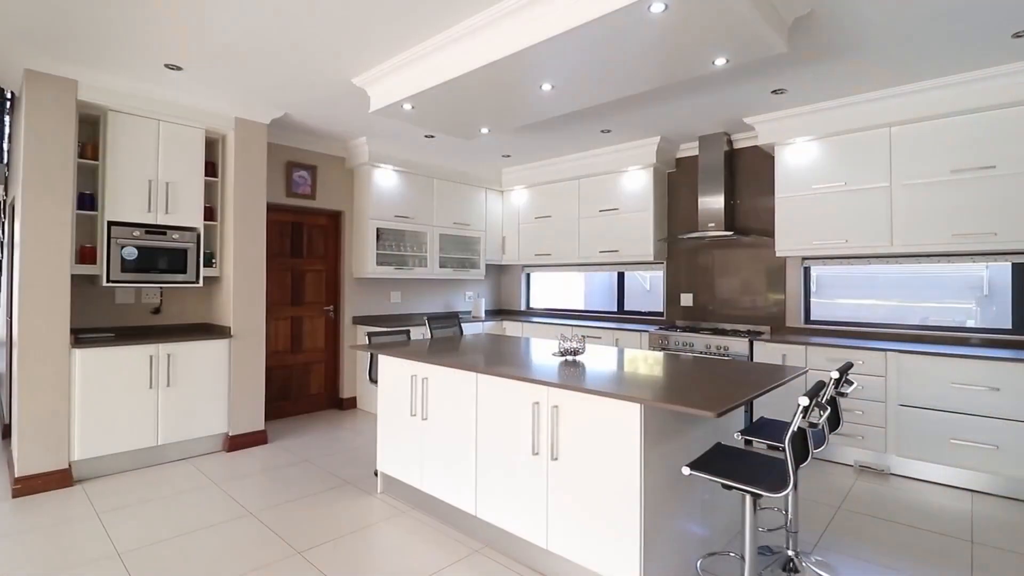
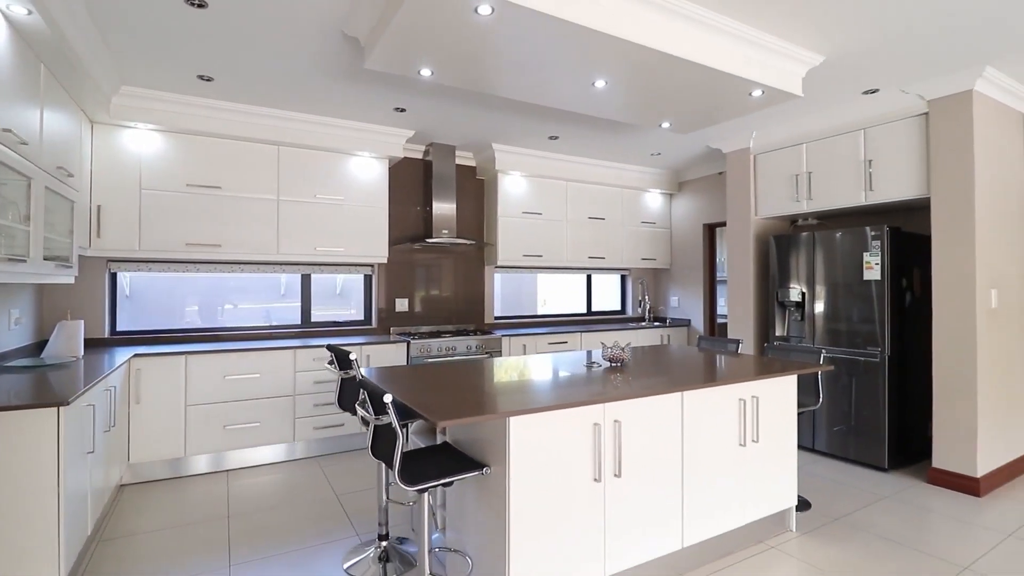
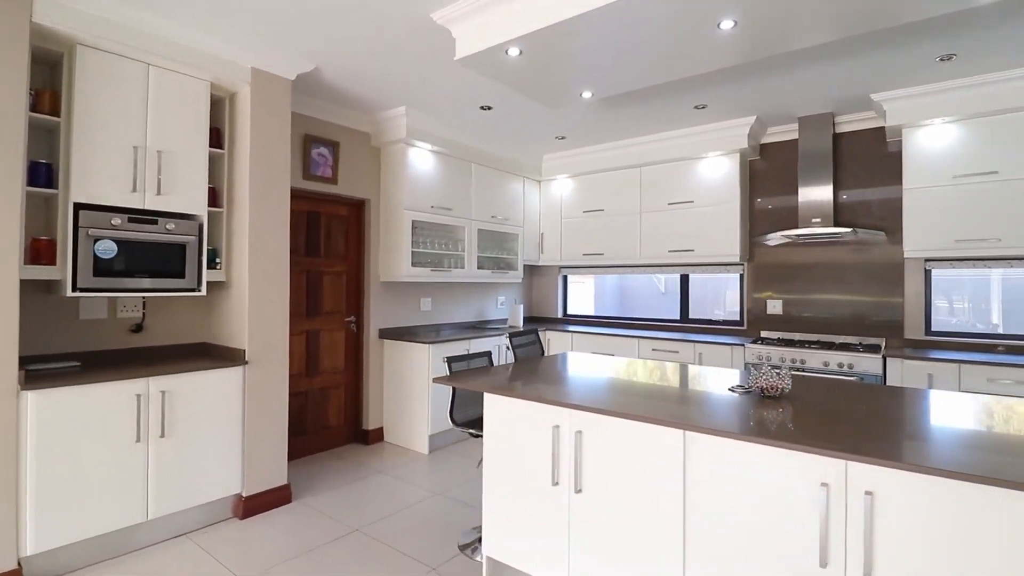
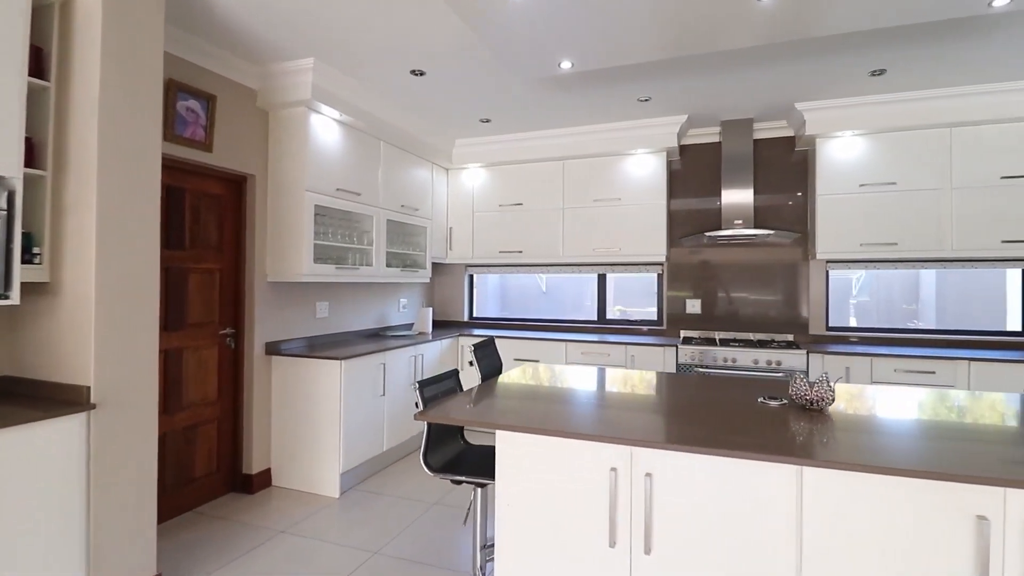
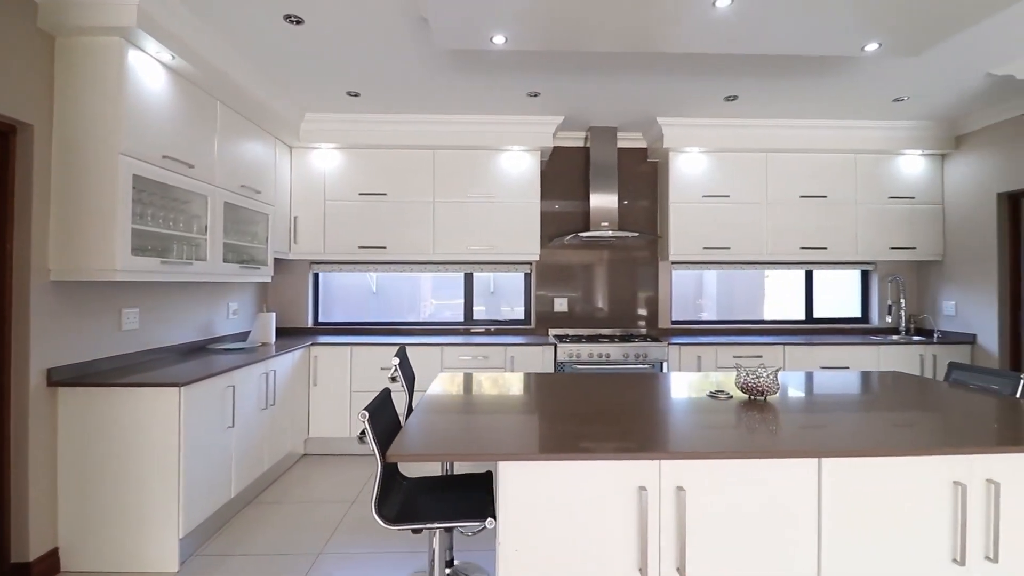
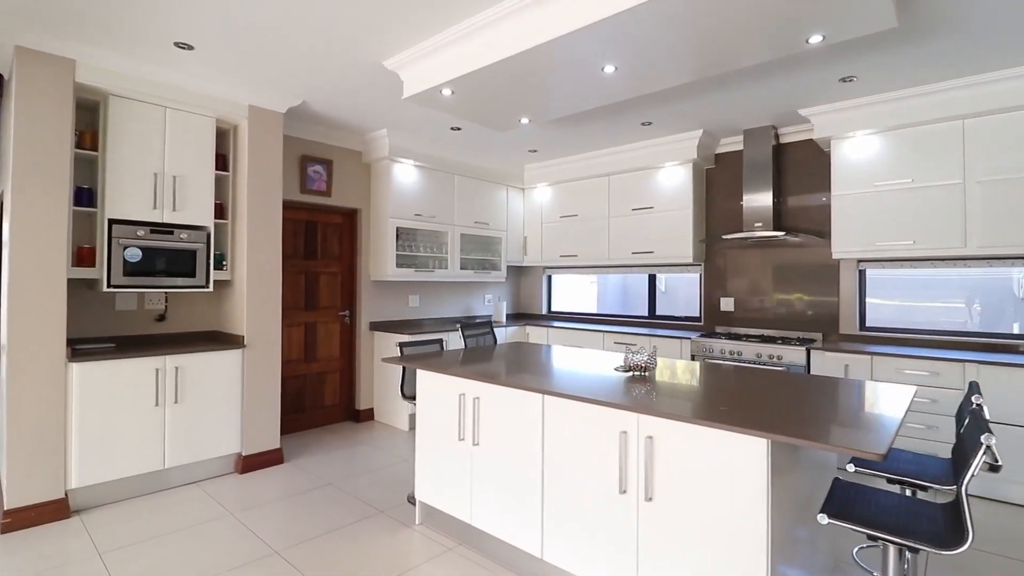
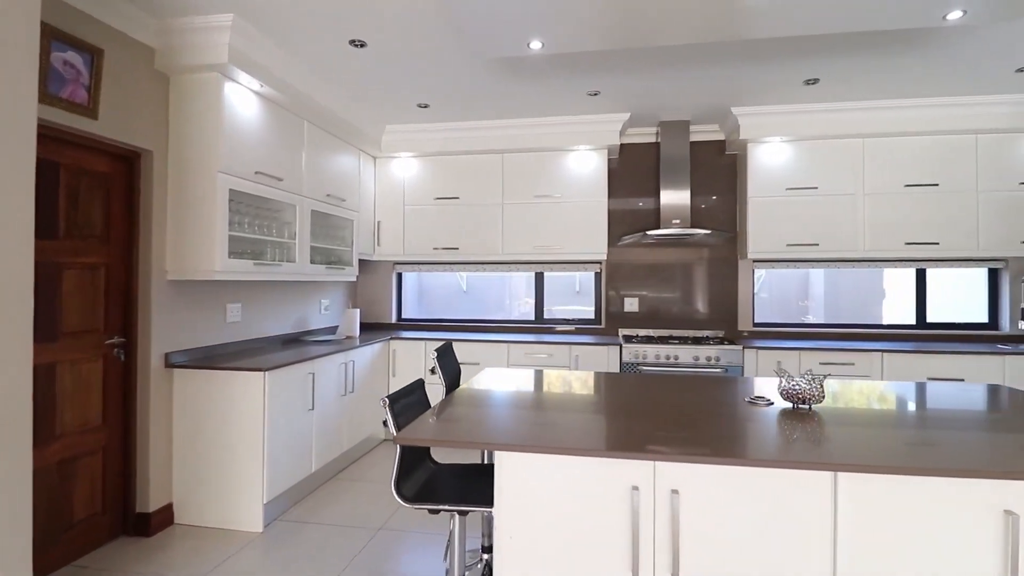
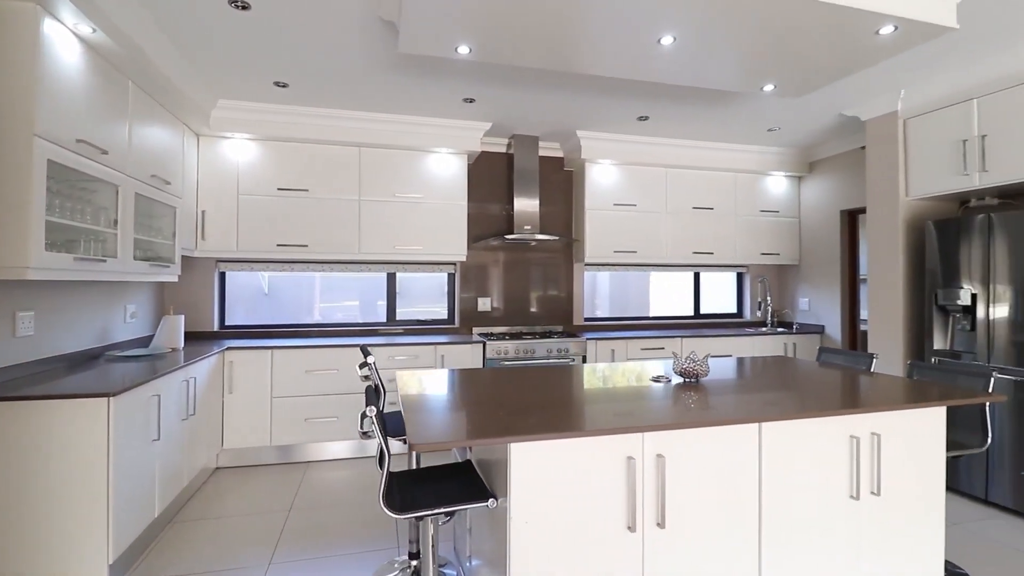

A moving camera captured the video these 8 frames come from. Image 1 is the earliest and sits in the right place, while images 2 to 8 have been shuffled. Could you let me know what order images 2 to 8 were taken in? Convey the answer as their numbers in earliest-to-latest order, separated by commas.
6, 3, 4, 7, 5, 8, 2
